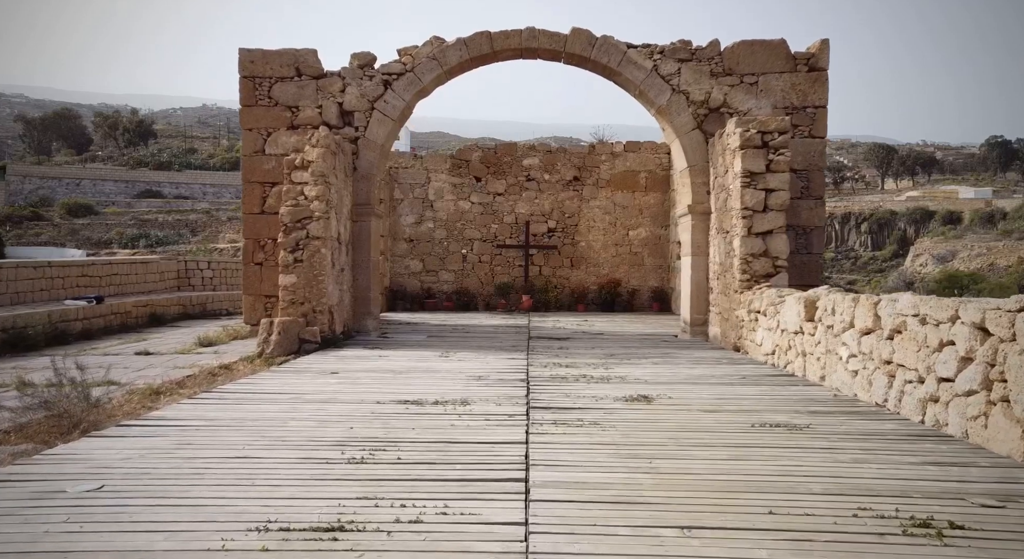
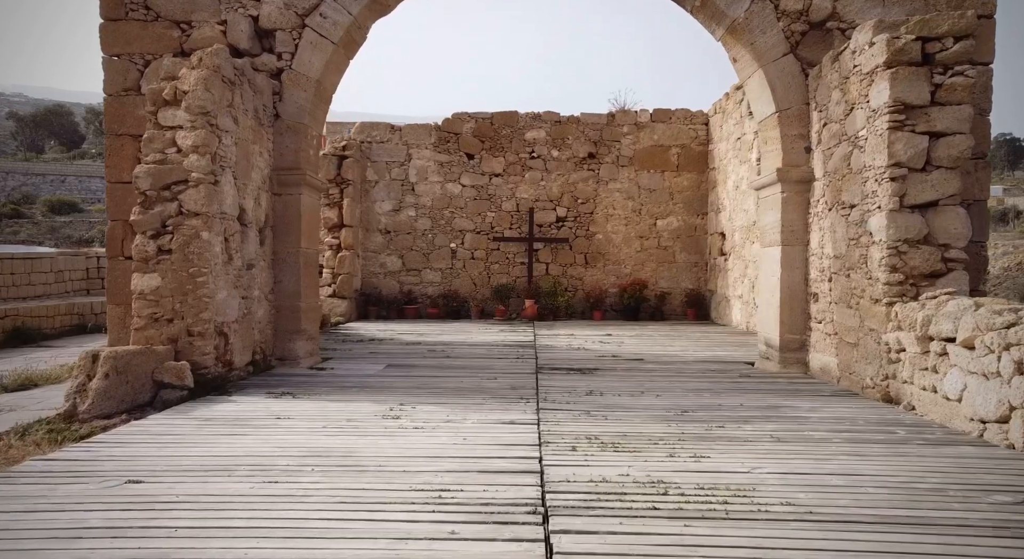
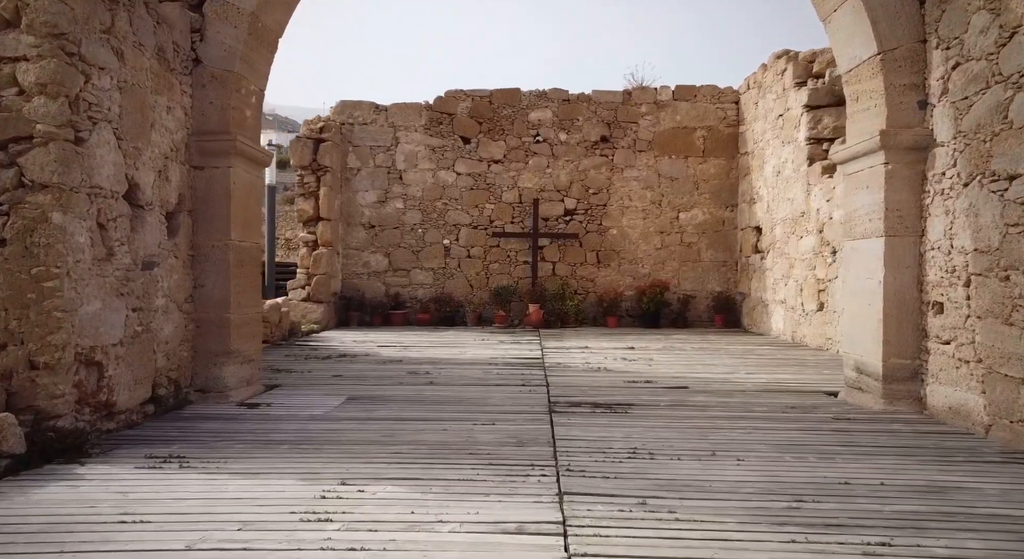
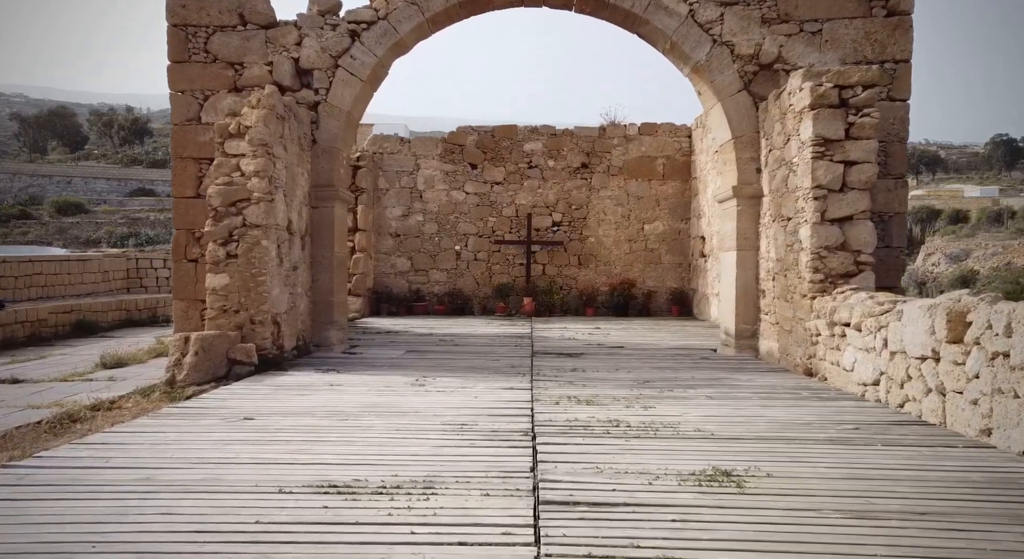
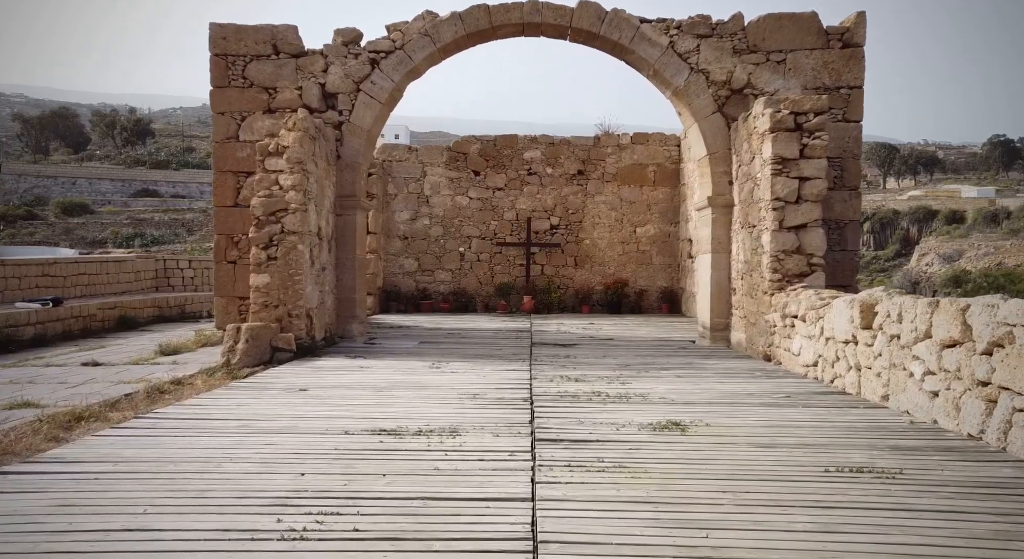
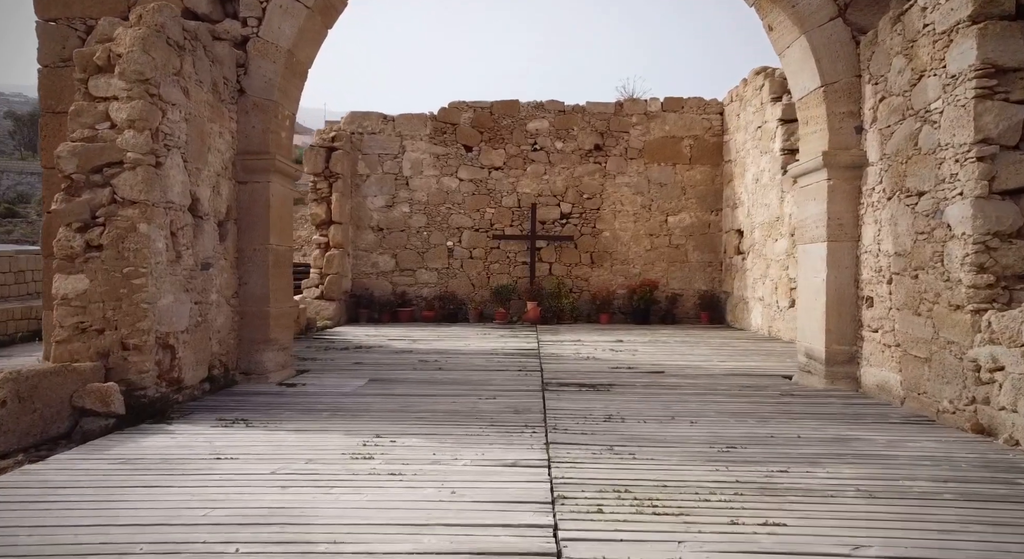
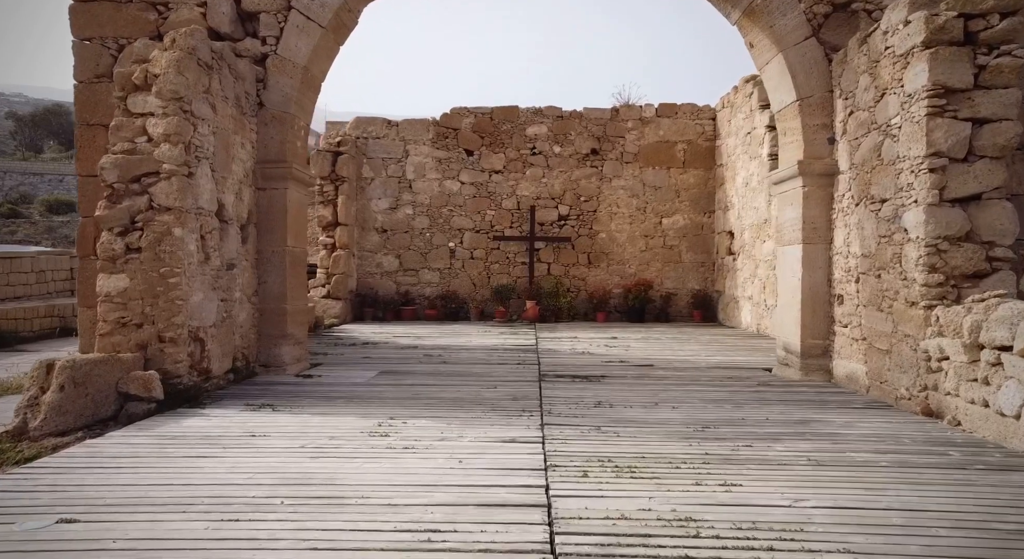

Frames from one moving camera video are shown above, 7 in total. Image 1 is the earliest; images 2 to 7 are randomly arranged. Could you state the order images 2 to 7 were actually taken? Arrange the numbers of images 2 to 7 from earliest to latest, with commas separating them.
5, 4, 2, 7, 6, 3
